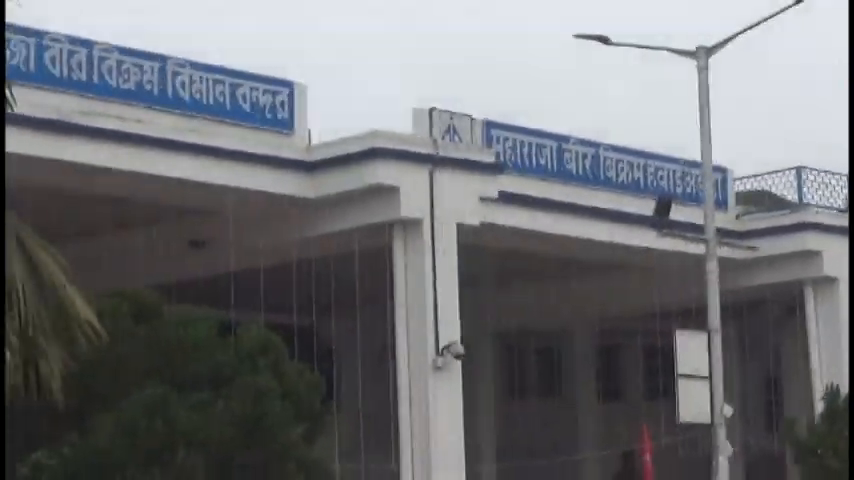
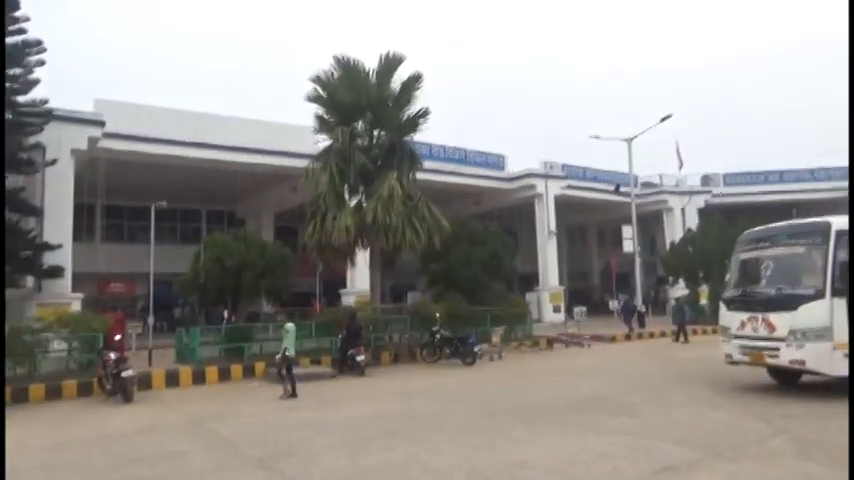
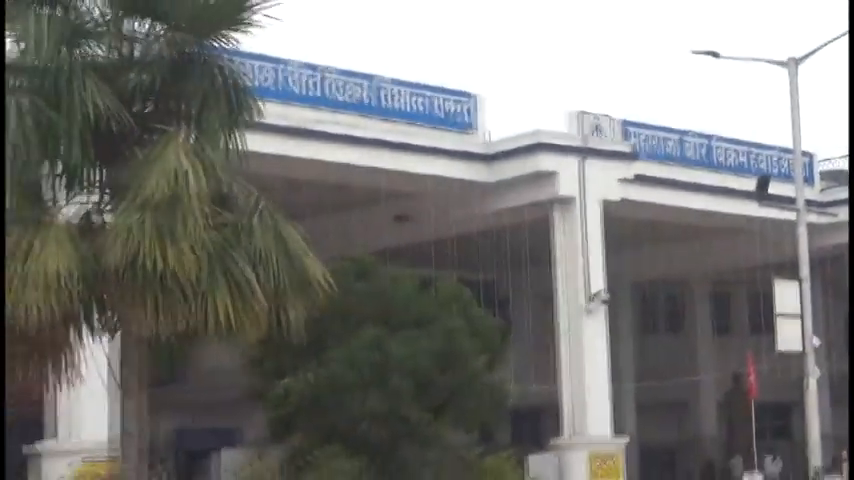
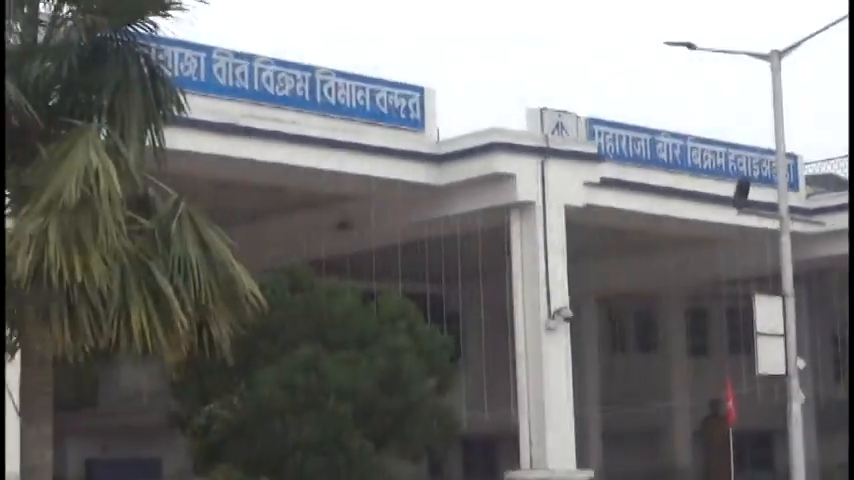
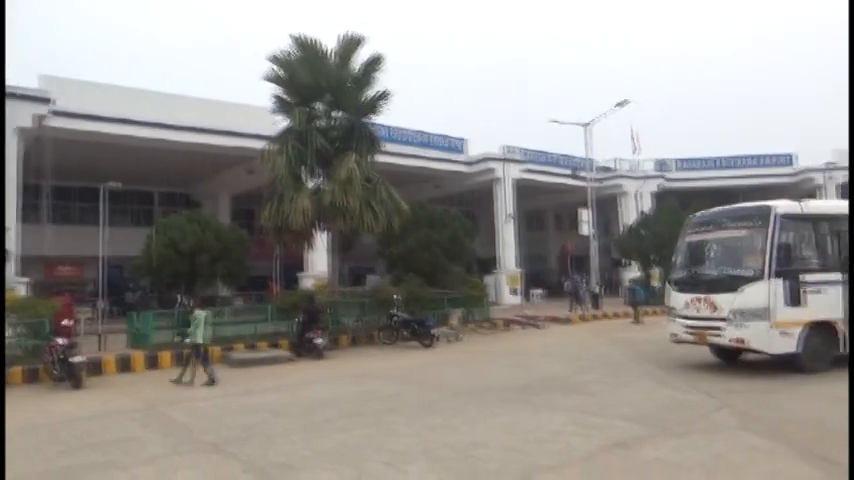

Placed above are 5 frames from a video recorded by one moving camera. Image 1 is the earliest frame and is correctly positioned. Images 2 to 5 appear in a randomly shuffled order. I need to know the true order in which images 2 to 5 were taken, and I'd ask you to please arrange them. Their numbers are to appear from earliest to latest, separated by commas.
4, 3, 2, 5
